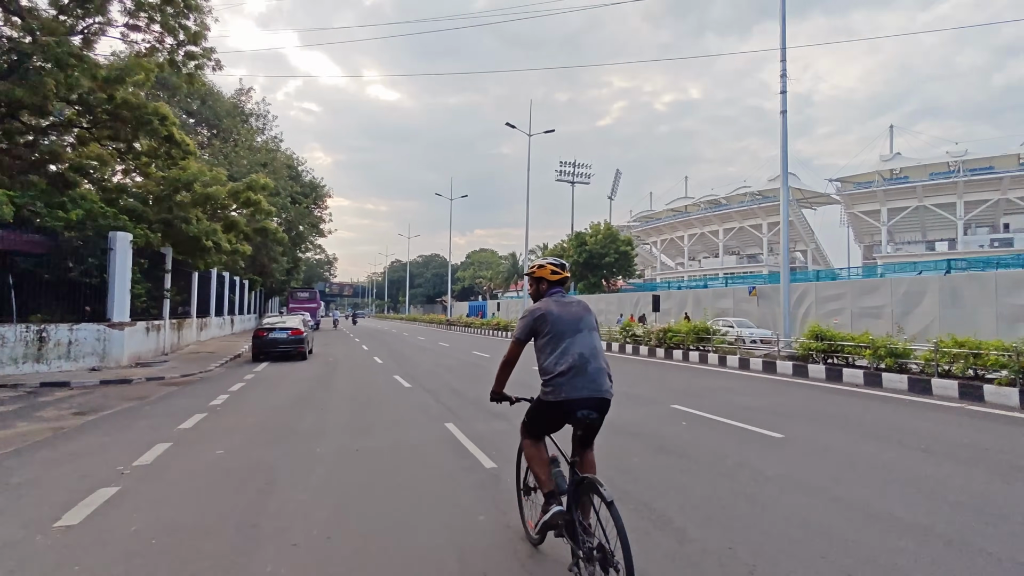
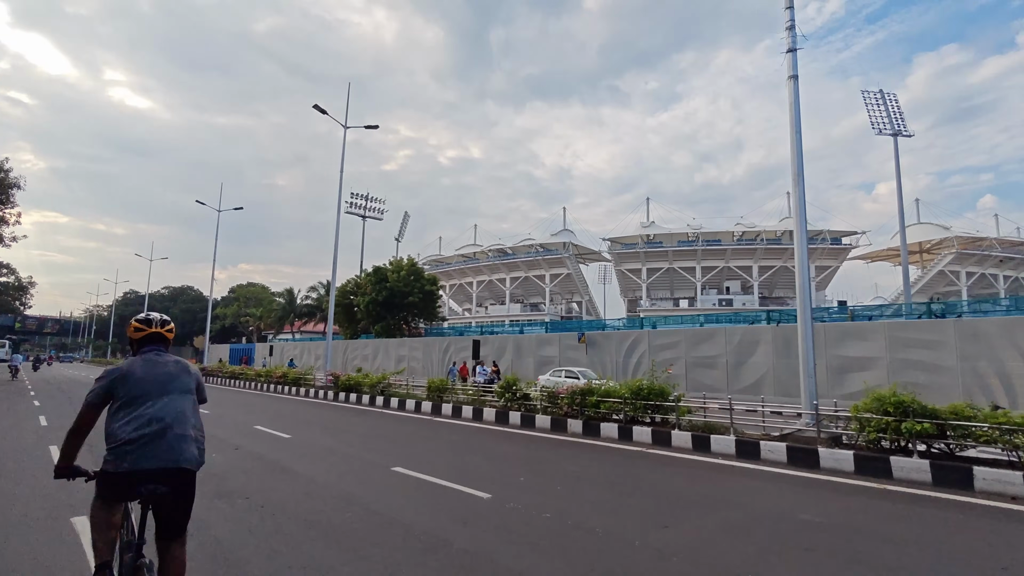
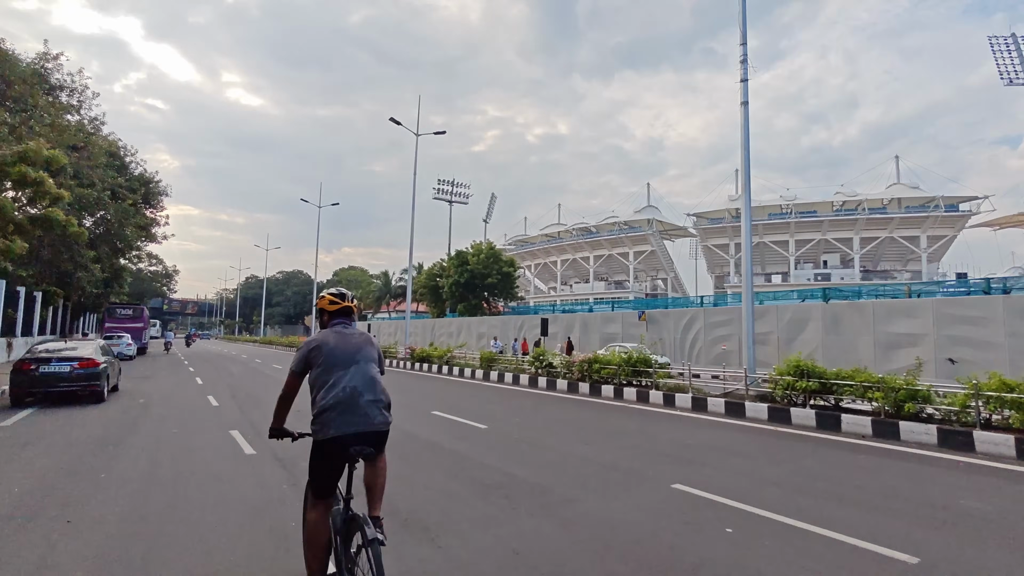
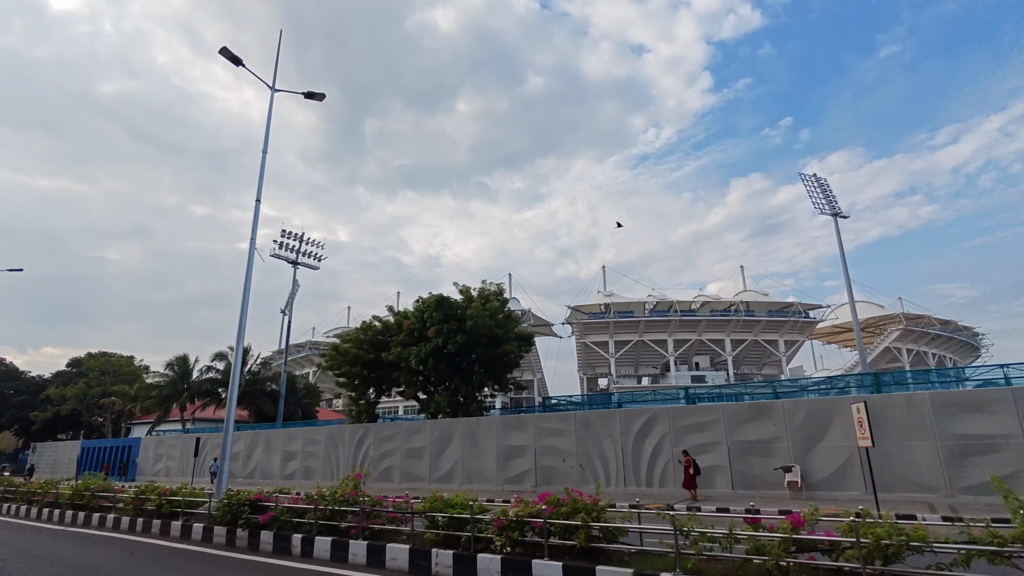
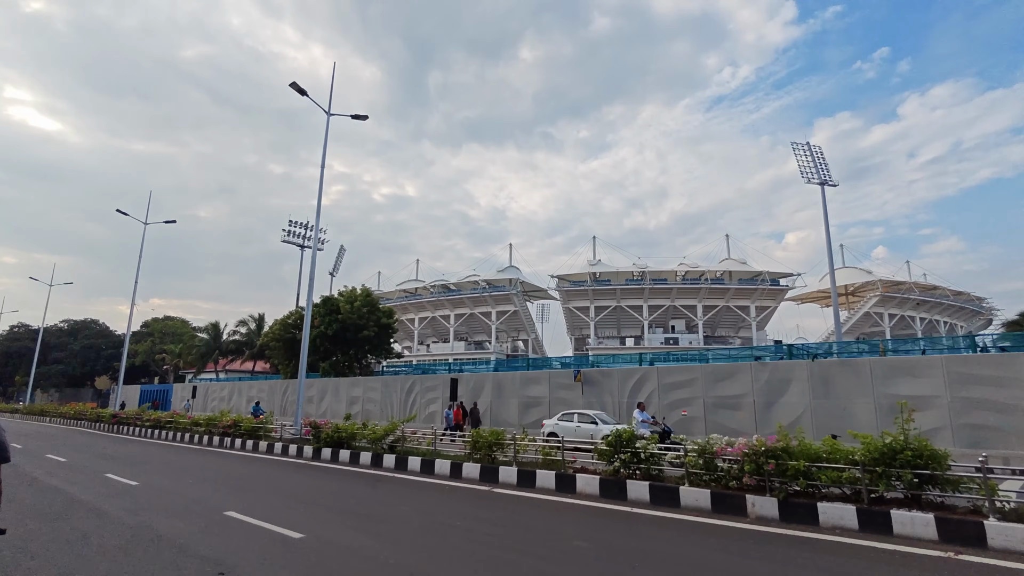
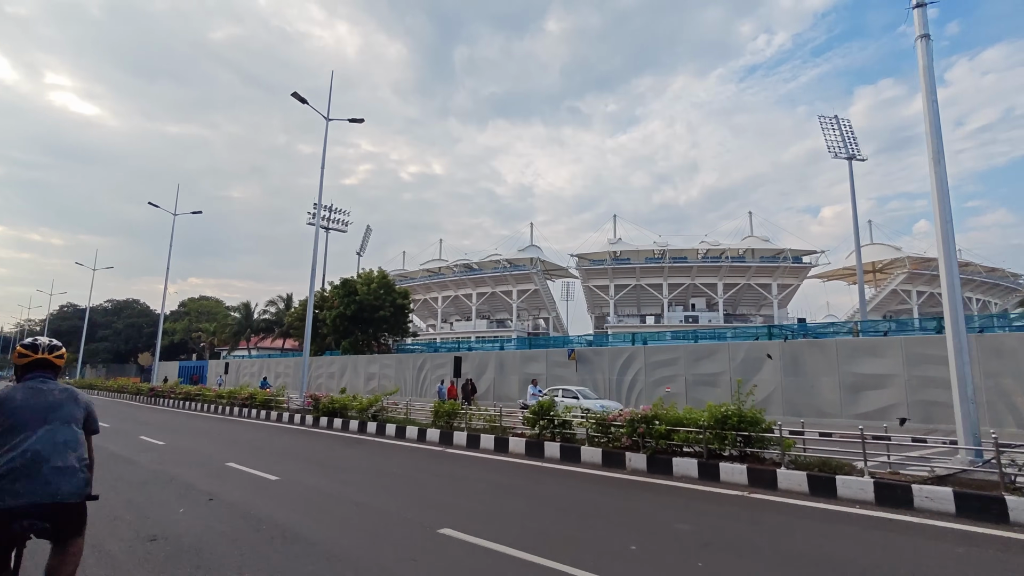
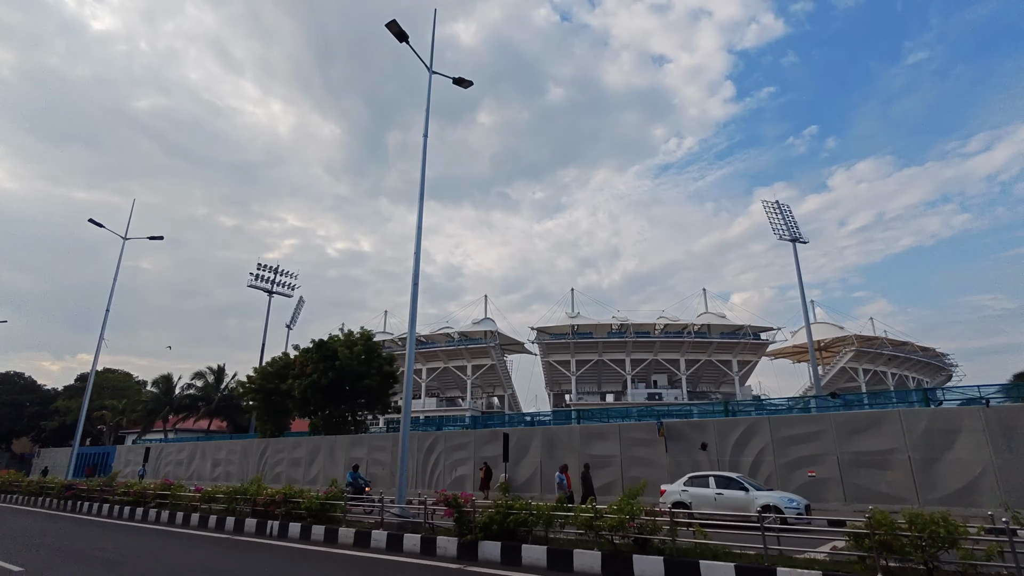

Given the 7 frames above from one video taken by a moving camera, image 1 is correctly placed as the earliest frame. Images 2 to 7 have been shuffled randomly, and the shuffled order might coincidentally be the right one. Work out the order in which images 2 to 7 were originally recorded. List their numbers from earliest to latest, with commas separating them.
3, 2, 6, 5, 7, 4
